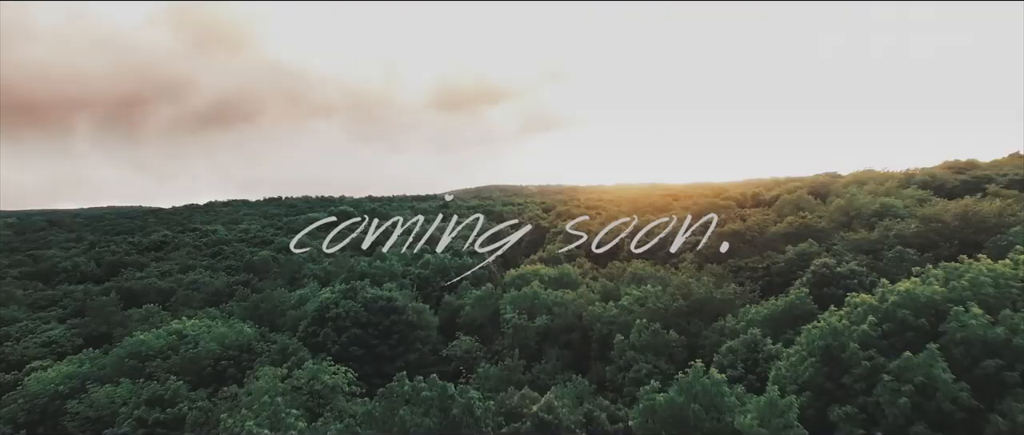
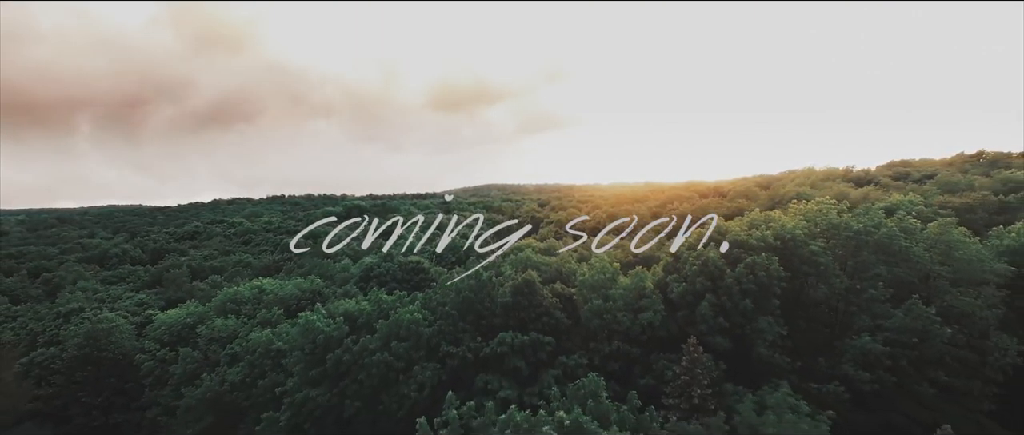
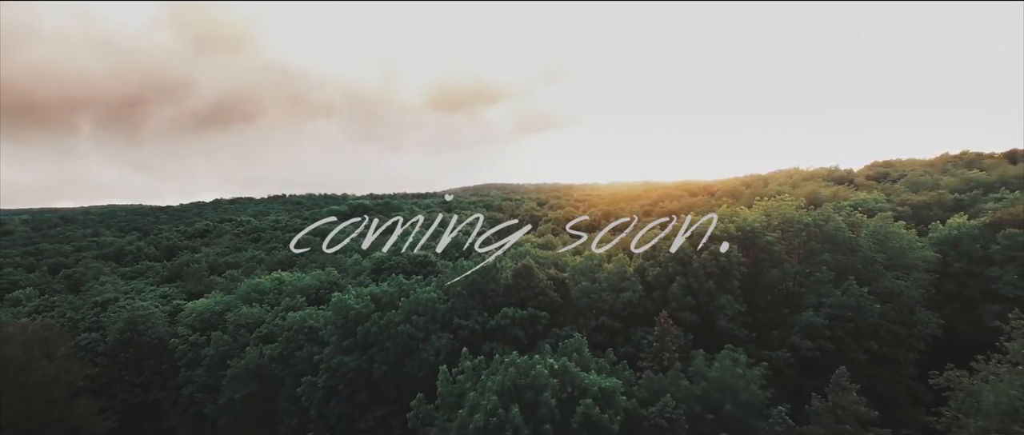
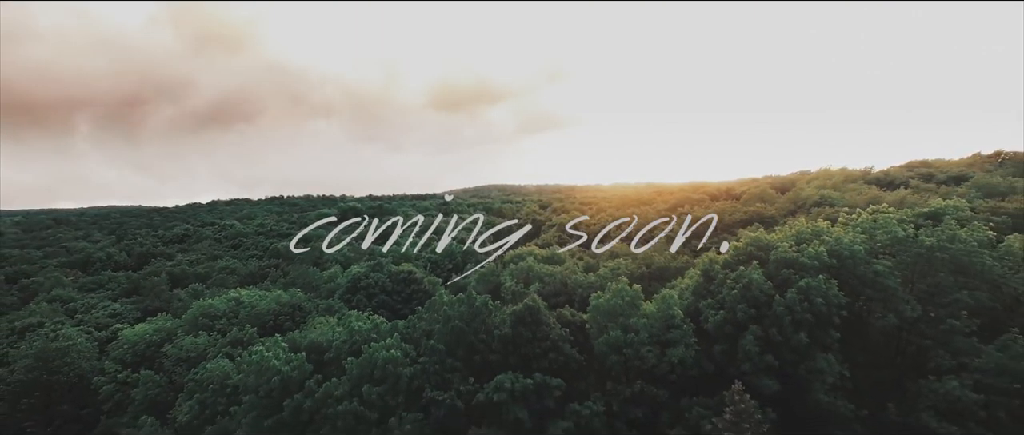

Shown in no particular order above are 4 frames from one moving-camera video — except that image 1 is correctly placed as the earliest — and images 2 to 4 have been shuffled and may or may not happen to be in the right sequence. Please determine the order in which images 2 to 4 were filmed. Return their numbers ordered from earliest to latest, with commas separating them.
4, 2, 3
